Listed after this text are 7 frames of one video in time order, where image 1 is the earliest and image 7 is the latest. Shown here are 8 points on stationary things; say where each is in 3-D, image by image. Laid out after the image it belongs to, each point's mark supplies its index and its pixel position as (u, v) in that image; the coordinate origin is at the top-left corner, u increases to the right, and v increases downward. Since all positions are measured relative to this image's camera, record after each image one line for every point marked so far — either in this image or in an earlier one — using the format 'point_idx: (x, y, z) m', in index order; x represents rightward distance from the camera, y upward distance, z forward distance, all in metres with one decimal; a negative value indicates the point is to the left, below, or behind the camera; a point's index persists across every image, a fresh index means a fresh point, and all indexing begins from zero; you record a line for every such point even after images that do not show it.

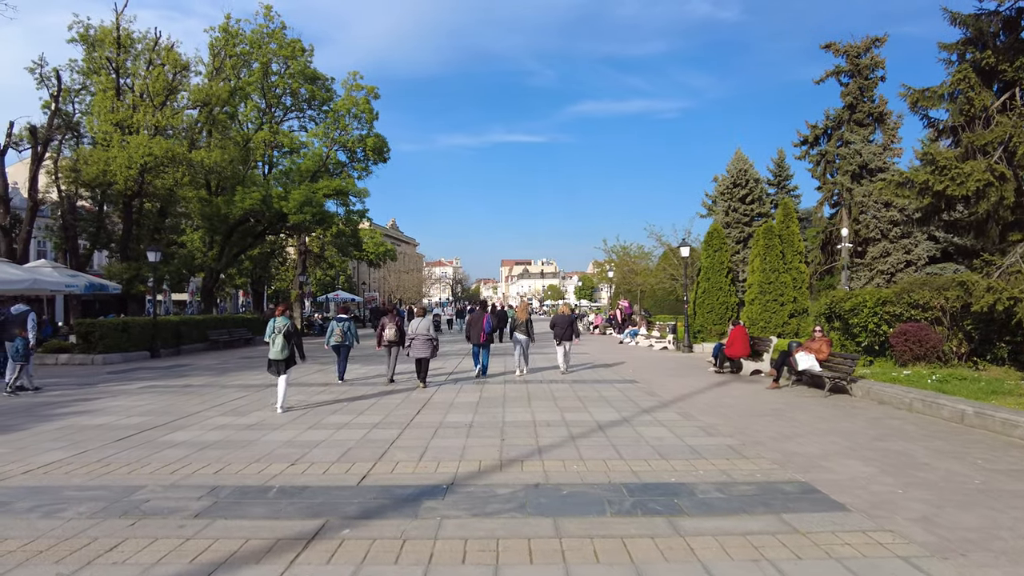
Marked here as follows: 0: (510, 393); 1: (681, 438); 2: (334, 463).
0: (0.0, -1.8, +10.9) m
1: (+2.0, -1.8, +7.7) m
2: (-1.8, -1.7, +6.5) m
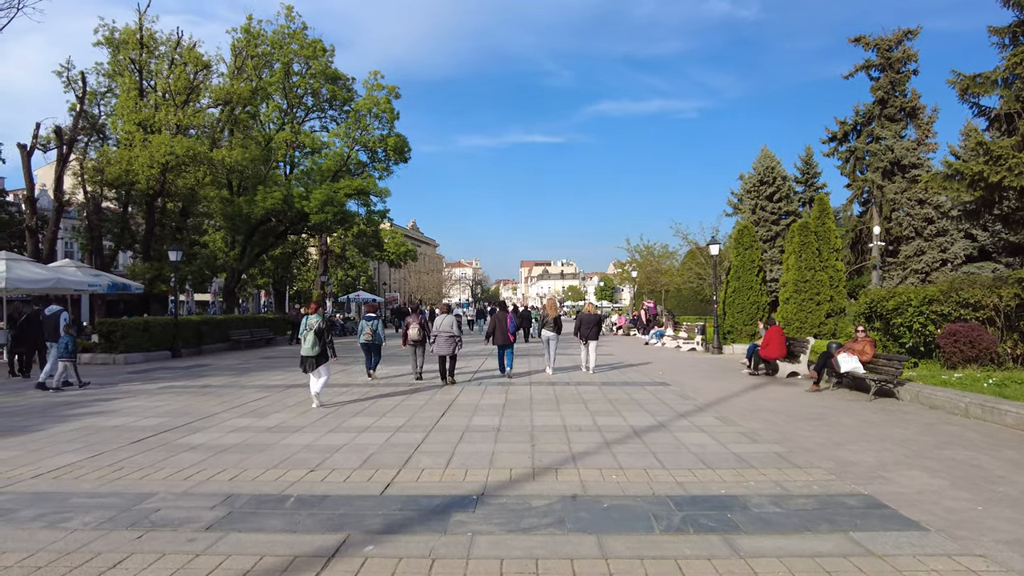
0: (+0.4, -1.8, +10.5) m
1: (+2.3, -1.7, +7.2) m
2: (-1.5, -1.7, +6.1) m
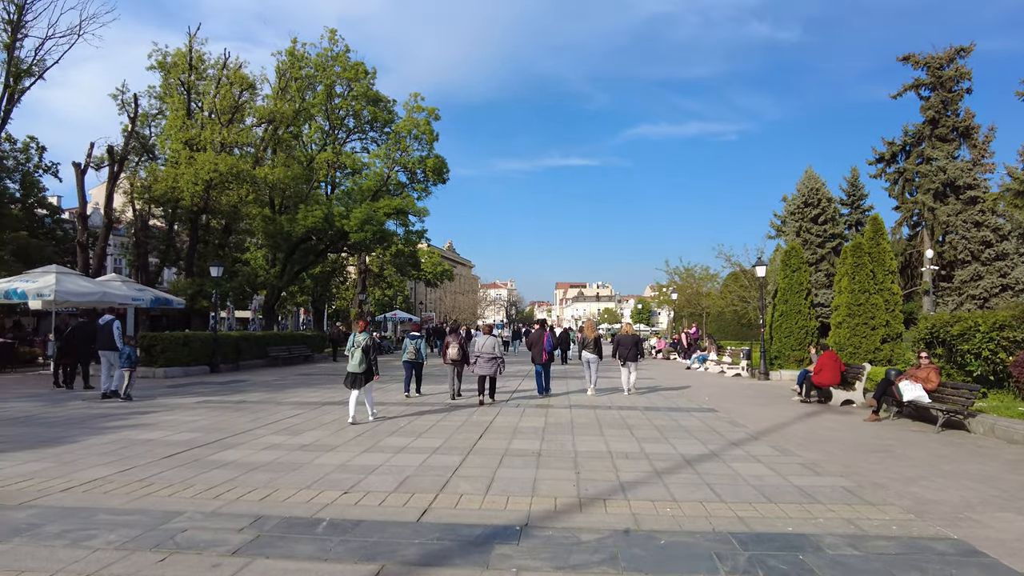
0: (+1.0, -2.1, +10.1) m
1: (+2.8, -1.9, +6.6) m
2: (-1.1, -1.8, +5.8) m
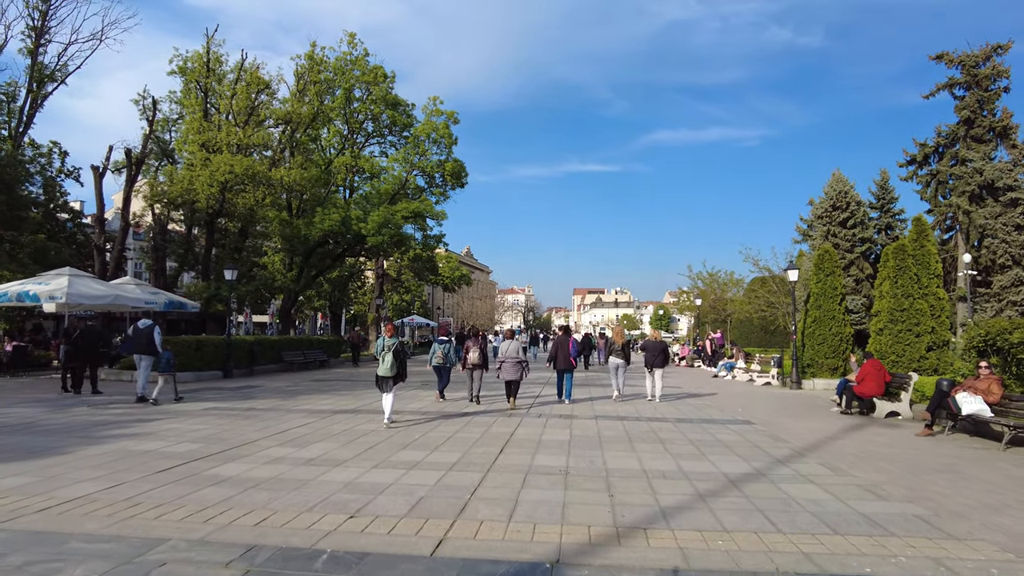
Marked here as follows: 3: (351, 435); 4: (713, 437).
0: (+1.4, -2.1, +9.4) m
1: (+3.0, -1.9, +5.9) m
2: (-0.9, -1.8, +5.1) m
3: (-2.3, -2.1, +9.3) m
4: (+2.9, -2.2, +9.5) m
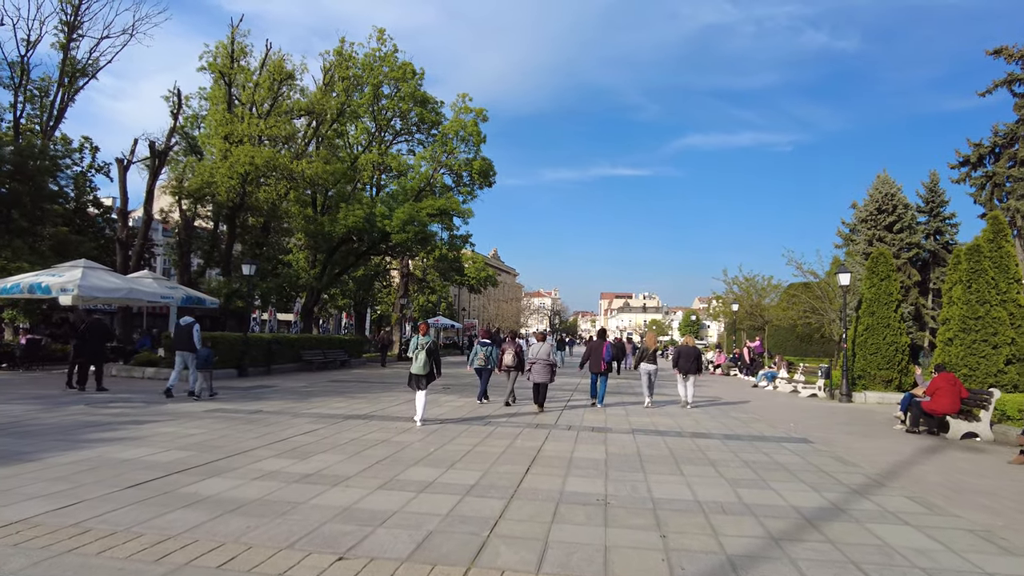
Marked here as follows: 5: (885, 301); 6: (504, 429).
0: (+1.7, -2.1, +8.2) m
1: (+3.2, -1.9, +4.7) m
2: (-0.7, -1.7, +4.1) m
3: (-1.9, -2.0, +8.3) m
4: (+3.3, -2.2, +8.3) m
5: (+10.1, -0.4, +17.5) m
6: (-0.1, -2.2, +10.0) m
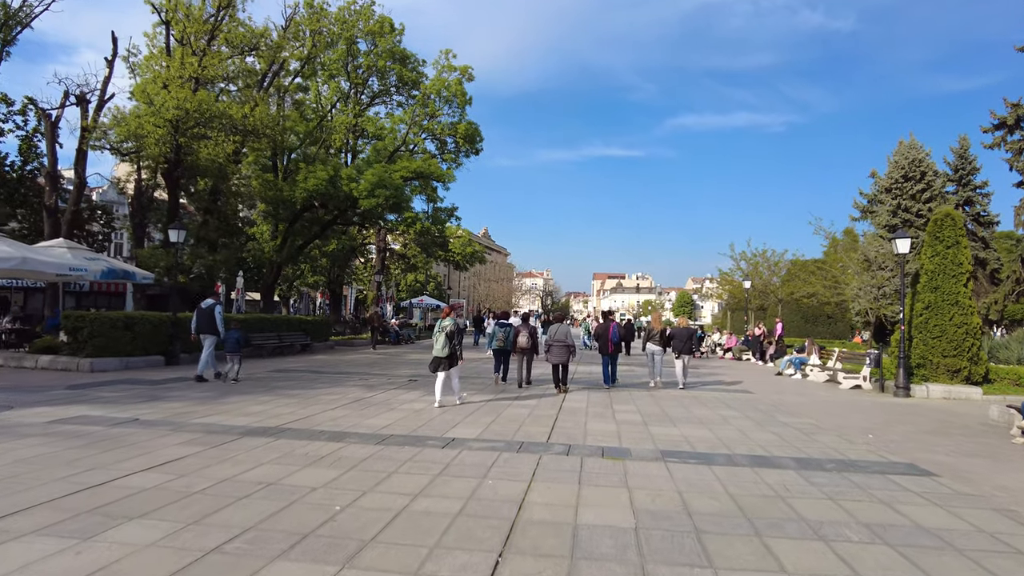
0: (+1.4, -1.6, +4.9) m
1: (+3.0, -1.6, +1.4) m
2: (-0.9, -1.4, +0.8) m
3: (-2.2, -1.6, +5.0) m
4: (+3.0, -1.8, +5.0) m
5: (+9.7, +0.3, +14.2) m
6: (-0.4, -1.7, +6.7) m
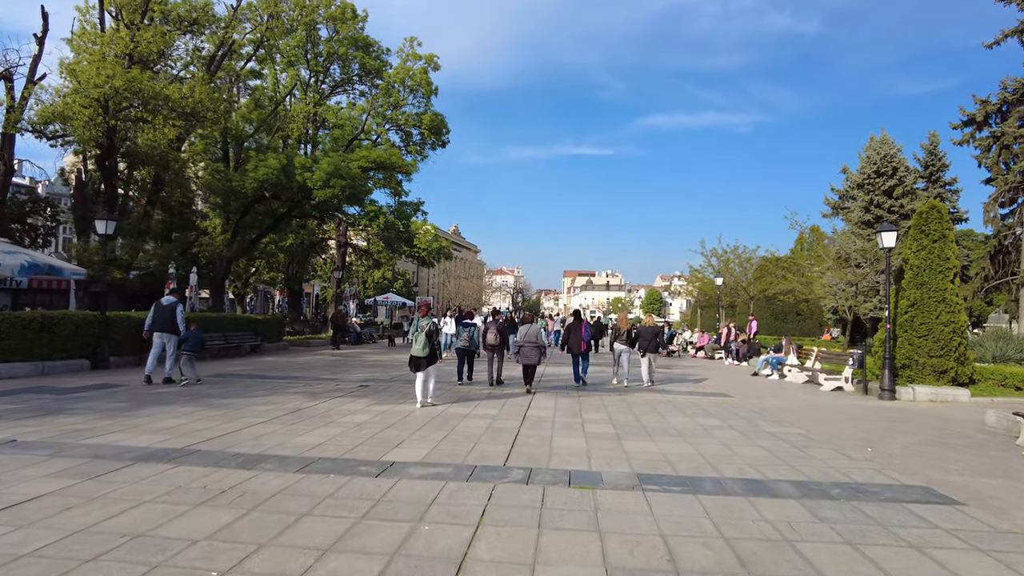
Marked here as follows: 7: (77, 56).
0: (+1.1, -1.6, +3.9) m
1: (+2.8, -1.6, +0.4) m
2: (-1.1, -1.4, -0.4) m
3: (-2.6, -1.6, +3.7) m
4: (+2.6, -1.7, +4.0) m
5: (+8.9, +0.4, +13.5) m
6: (-0.9, -1.7, +5.5) m
7: (-12.8, +6.9, +19.0) m
